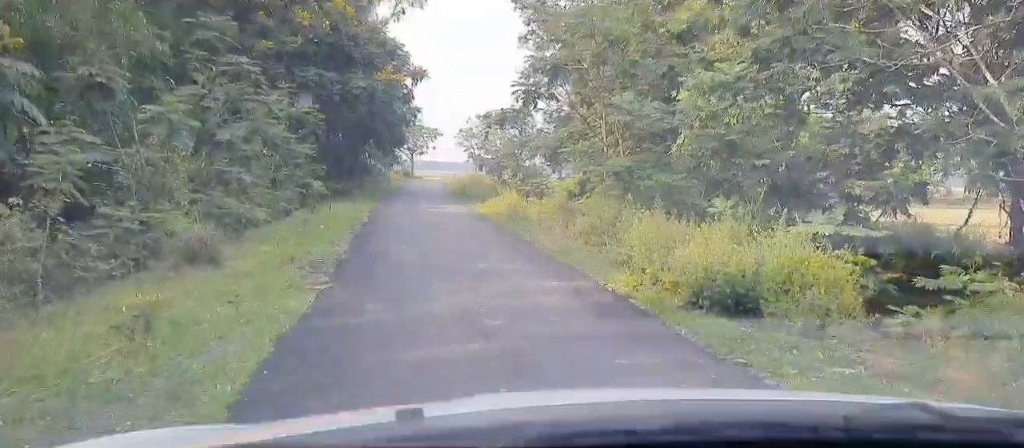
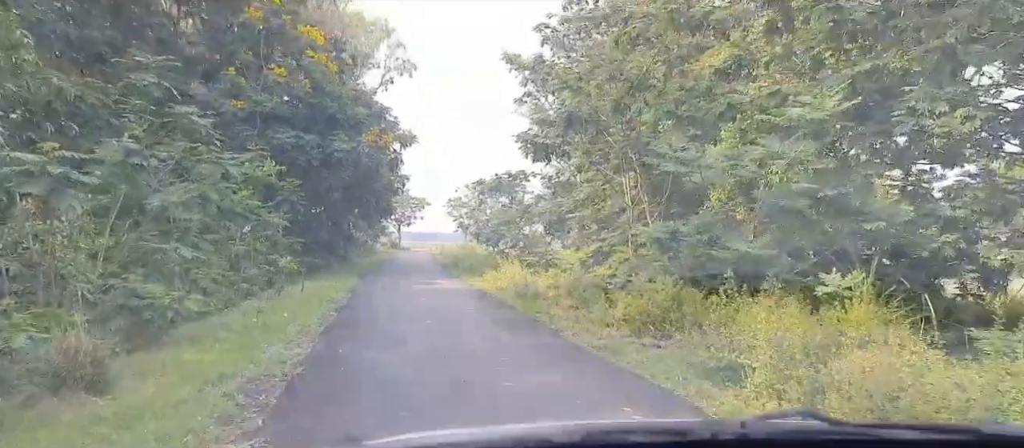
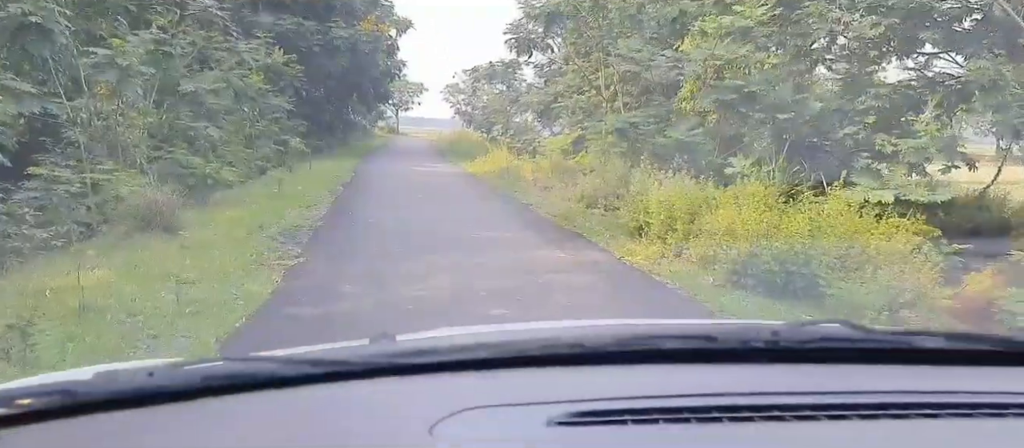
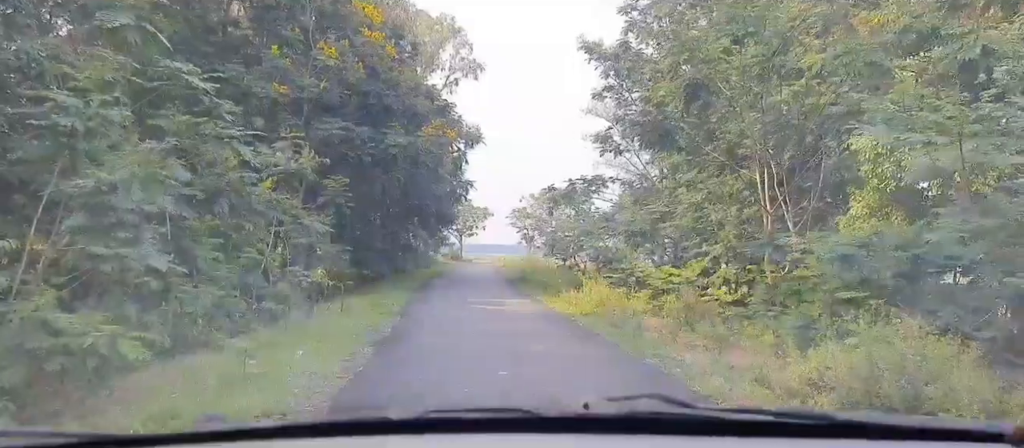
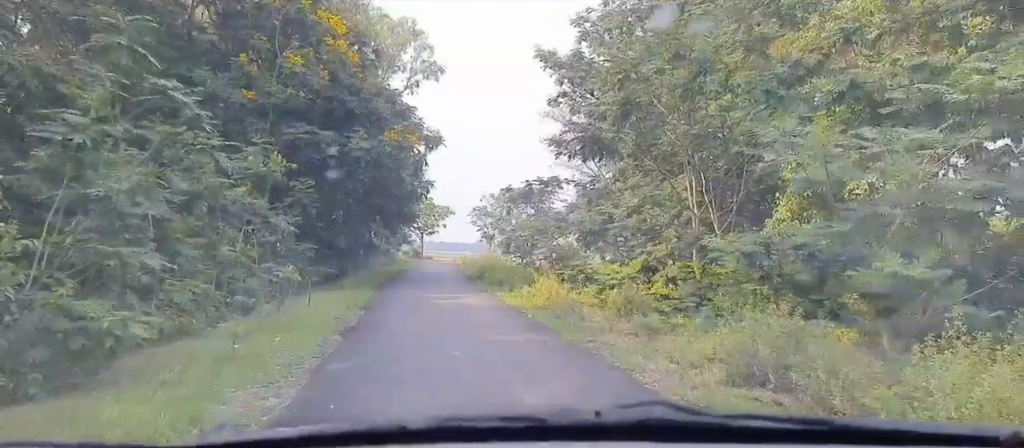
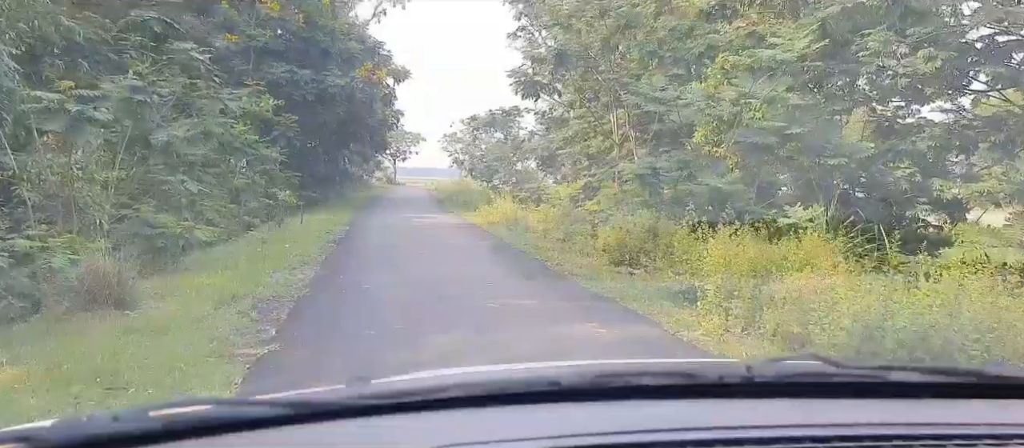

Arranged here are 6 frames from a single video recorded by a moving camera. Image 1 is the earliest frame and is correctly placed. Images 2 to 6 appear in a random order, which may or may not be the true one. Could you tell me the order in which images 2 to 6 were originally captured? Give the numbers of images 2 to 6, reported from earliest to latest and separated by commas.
3, 6, 2, 5, 4
